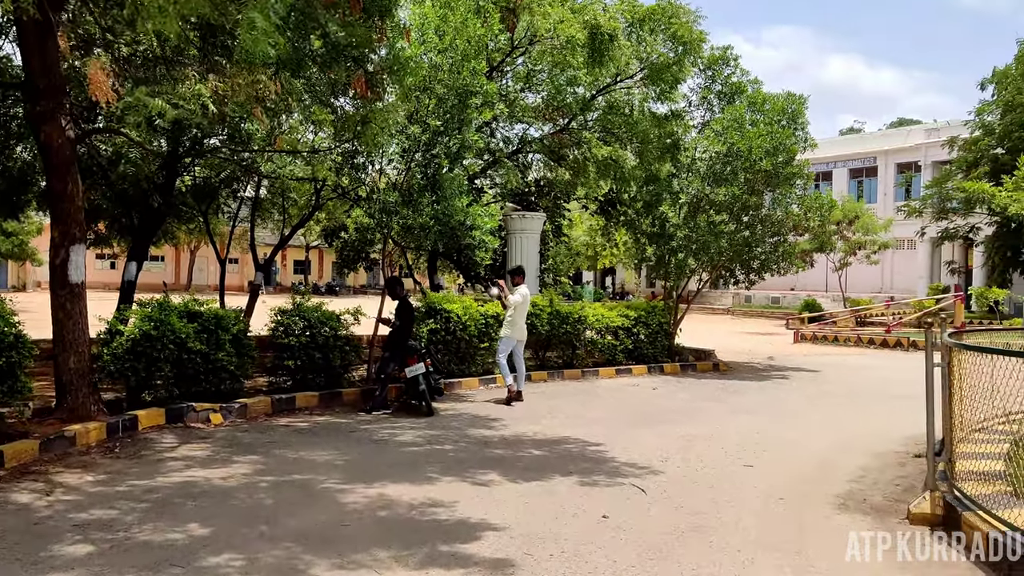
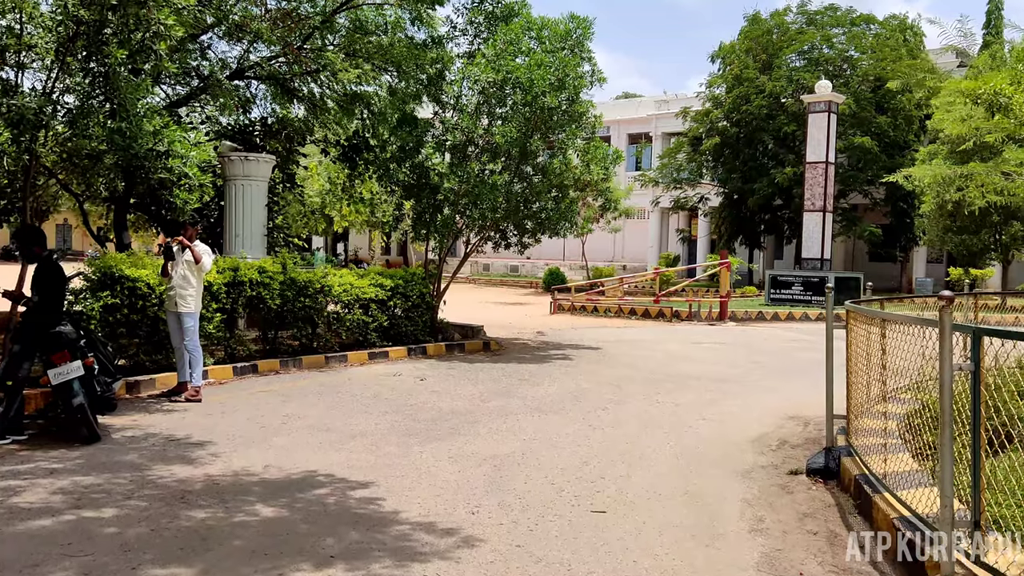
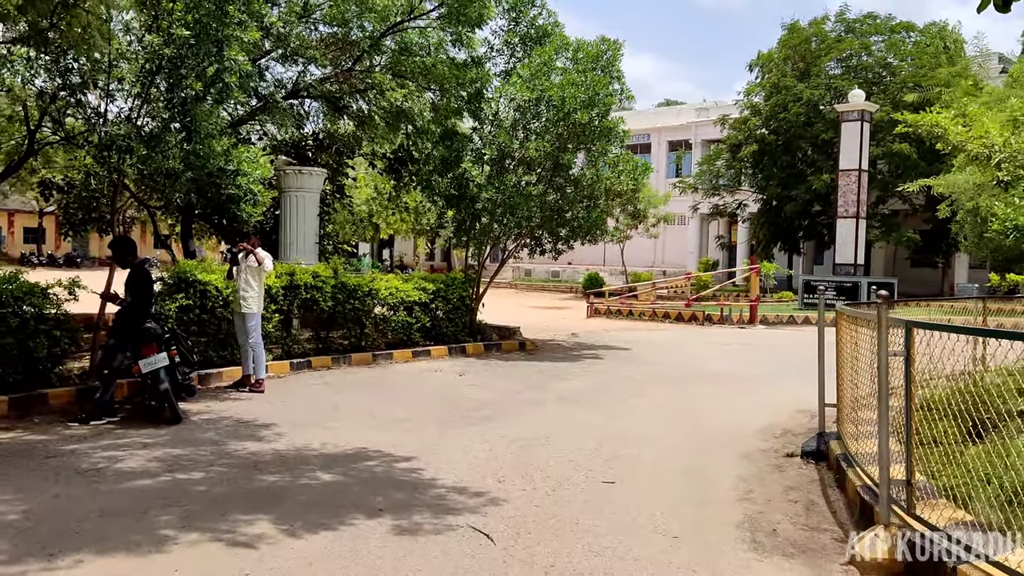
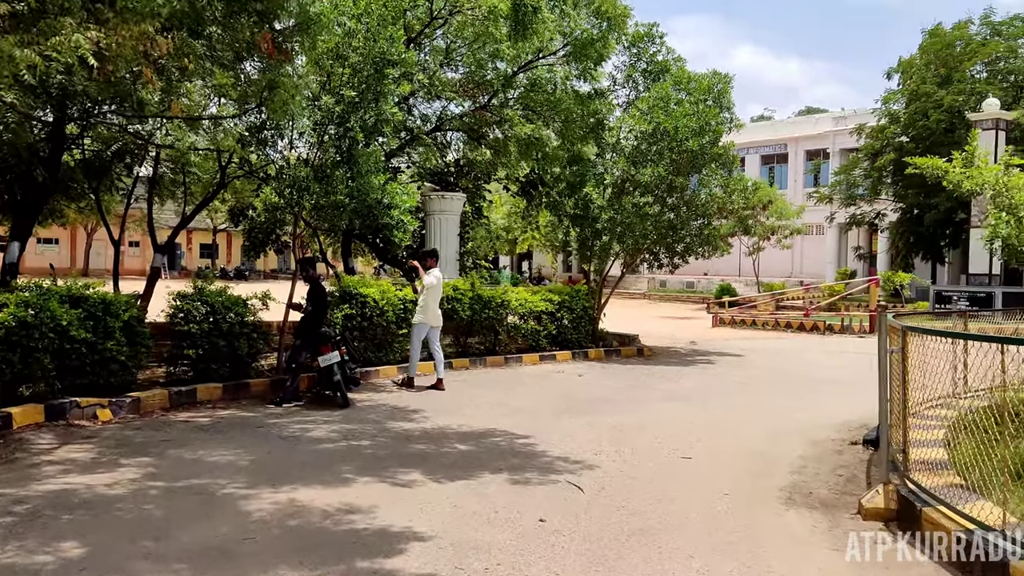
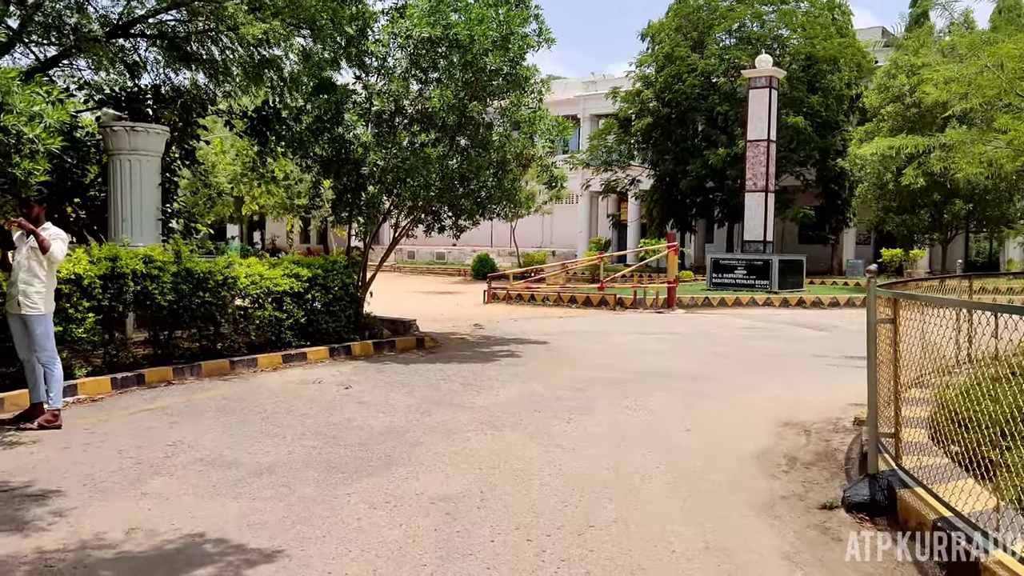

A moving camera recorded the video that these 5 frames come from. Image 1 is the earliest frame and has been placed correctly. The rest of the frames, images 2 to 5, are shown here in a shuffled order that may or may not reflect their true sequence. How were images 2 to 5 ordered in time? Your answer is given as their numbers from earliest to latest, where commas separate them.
4, 3, 2, 5
